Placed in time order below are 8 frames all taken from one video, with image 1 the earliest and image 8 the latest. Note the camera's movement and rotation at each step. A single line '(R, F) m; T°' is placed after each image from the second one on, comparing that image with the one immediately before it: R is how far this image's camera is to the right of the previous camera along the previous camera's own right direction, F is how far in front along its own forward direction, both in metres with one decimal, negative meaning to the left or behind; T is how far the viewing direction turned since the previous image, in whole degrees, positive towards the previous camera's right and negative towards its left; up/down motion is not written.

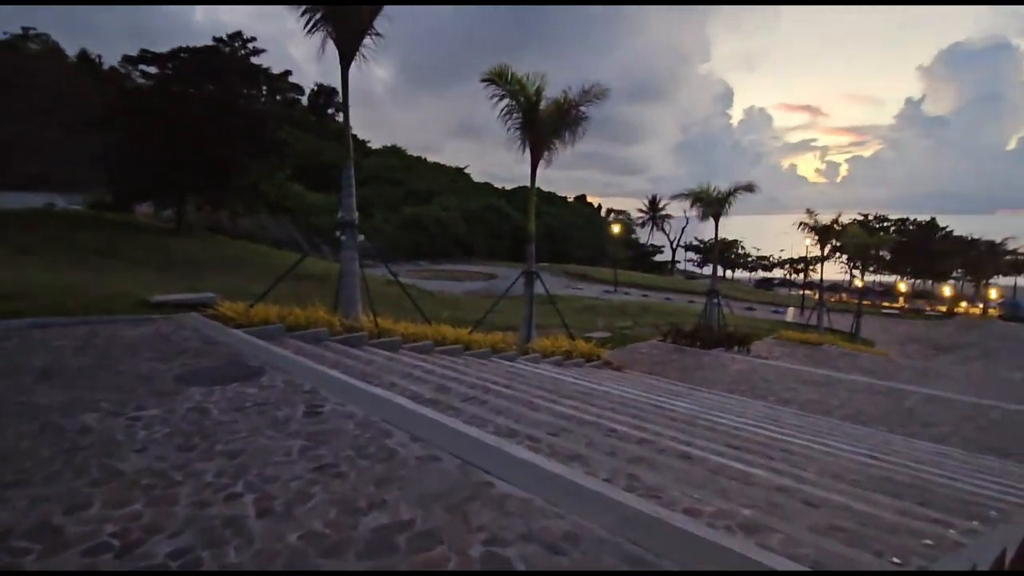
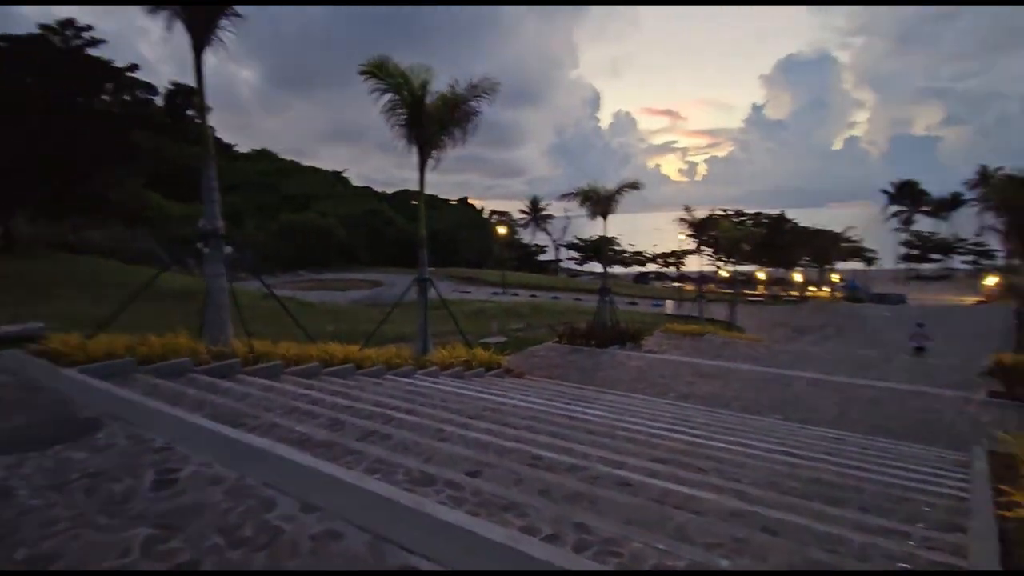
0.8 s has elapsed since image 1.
(-0.1, +0.7) m; +10°
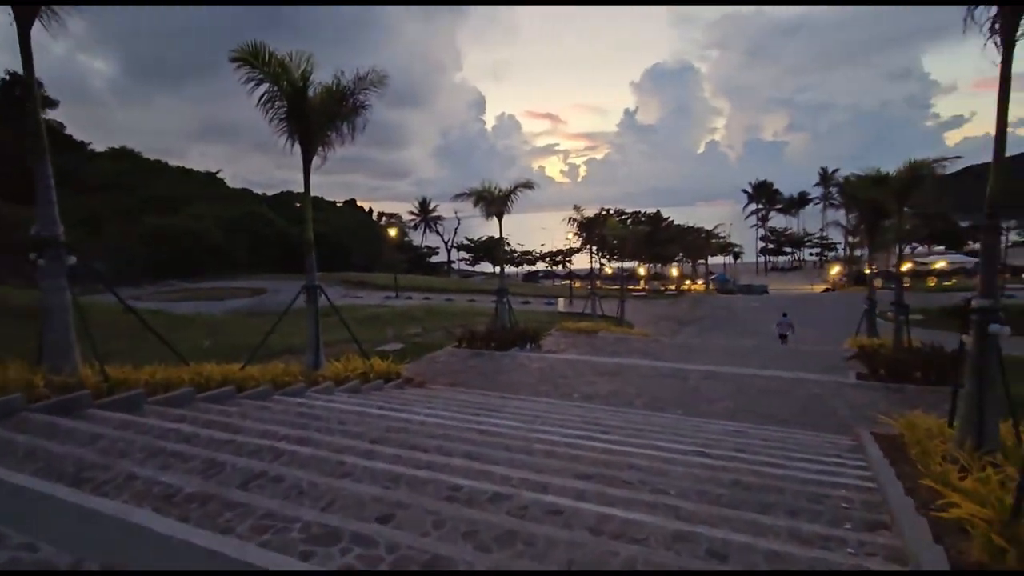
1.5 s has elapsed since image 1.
(-0.1, +0.5) m; +10°
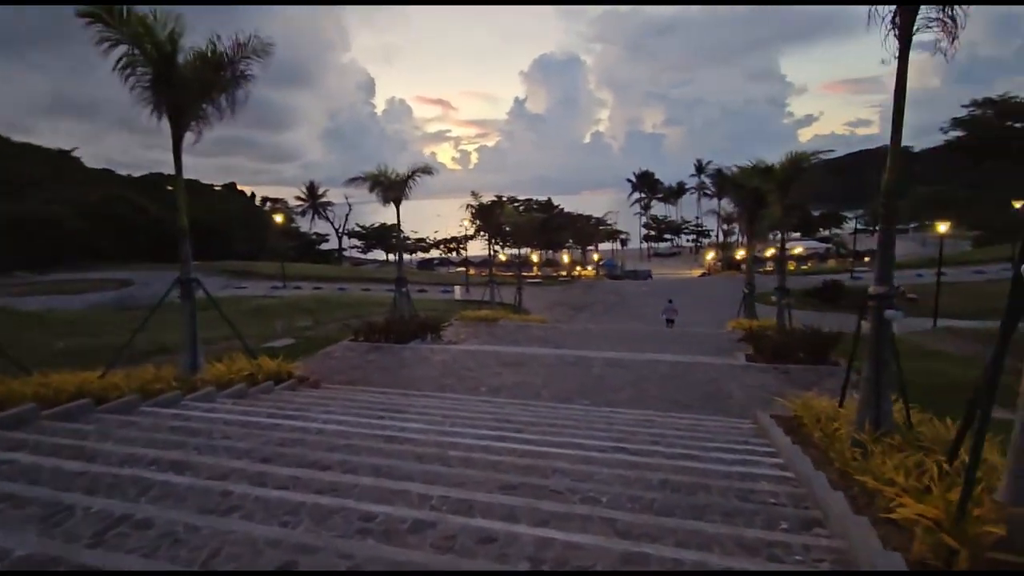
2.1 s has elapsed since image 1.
(-0.1, +0.5) m; +10°
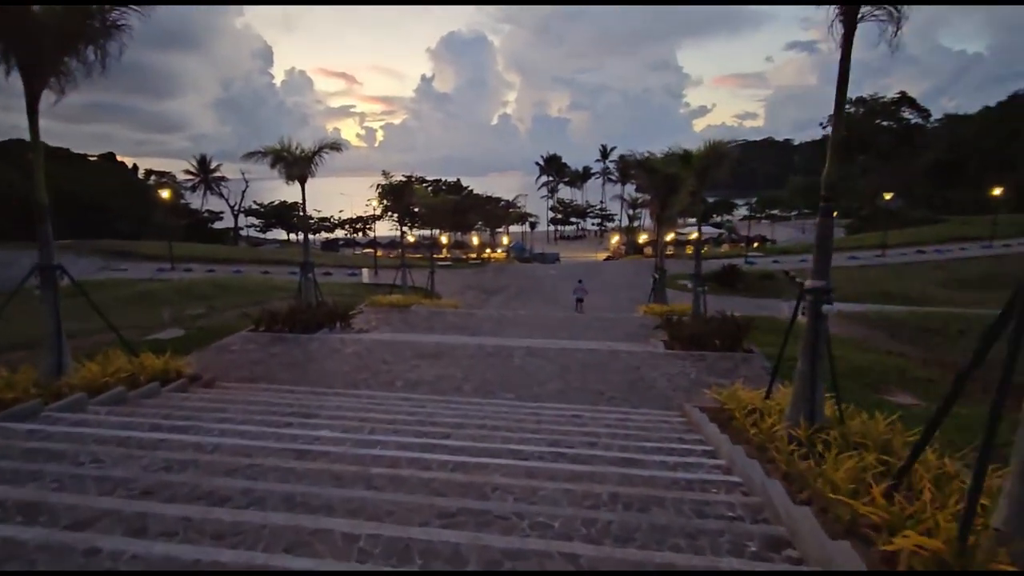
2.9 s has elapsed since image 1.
(-0.2, +0.6) m; +8°
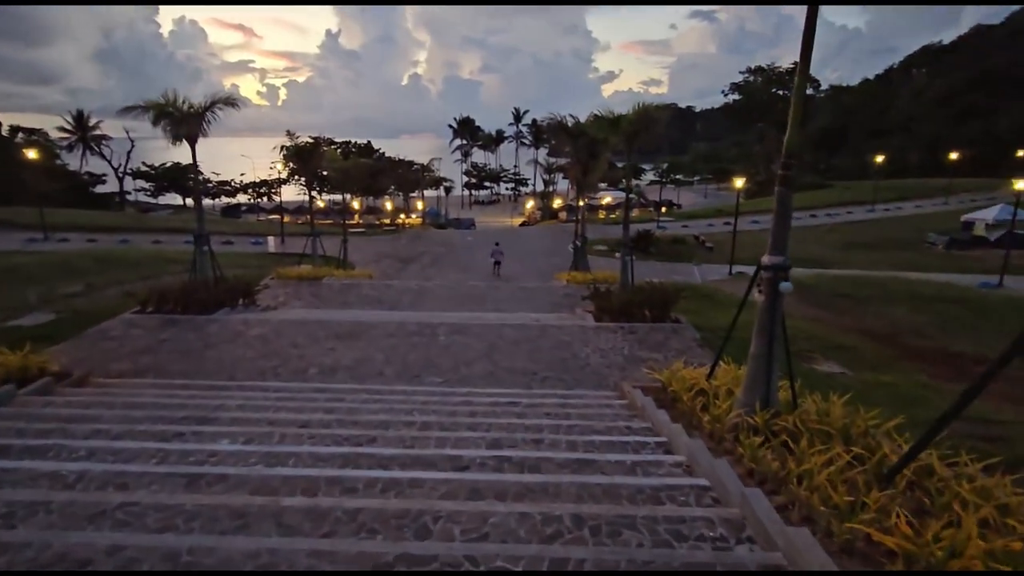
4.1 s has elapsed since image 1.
(-0.2, +0.8) m; +8°
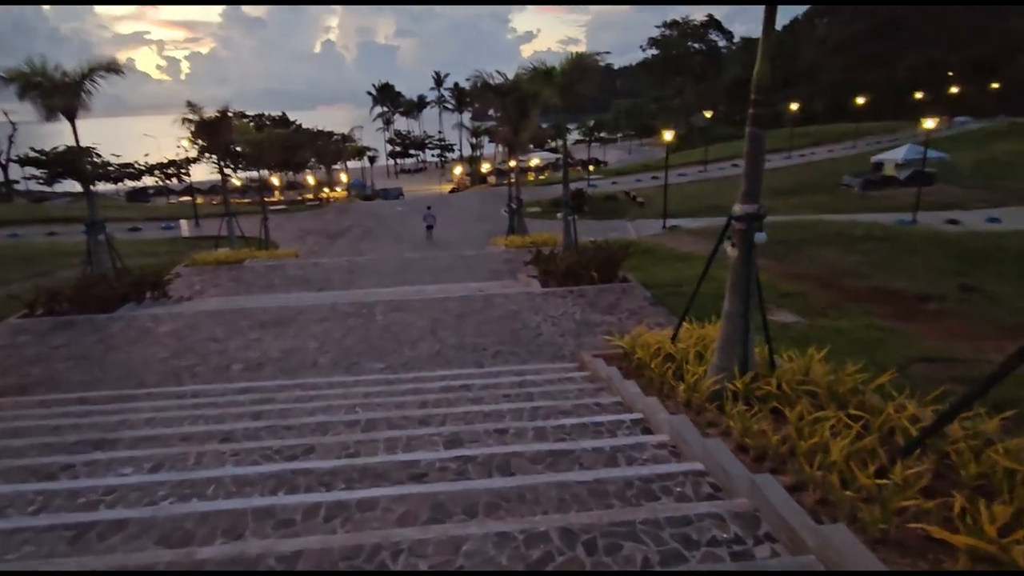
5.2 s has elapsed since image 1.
(-0.1, +0.7) m; +6°
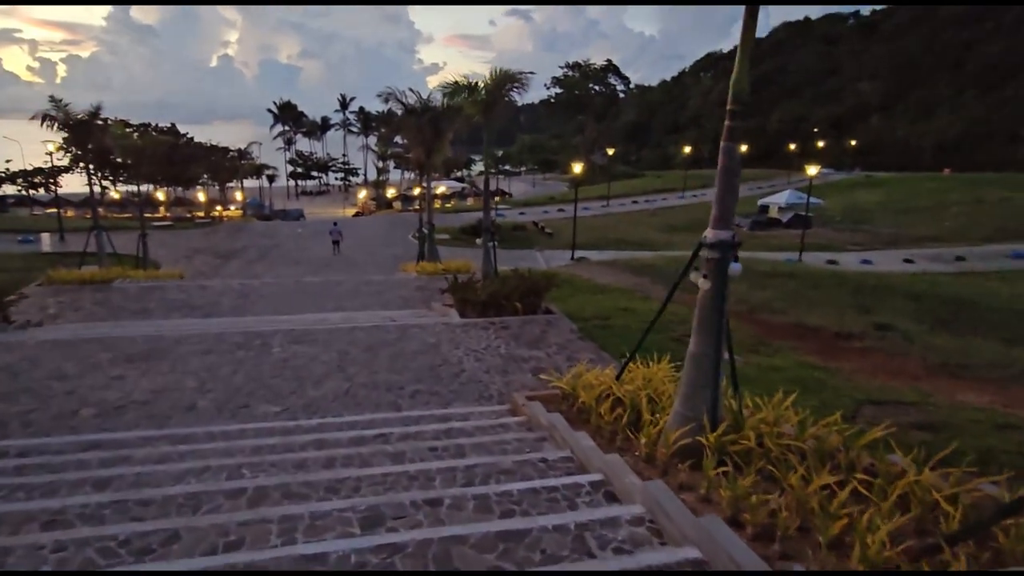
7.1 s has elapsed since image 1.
(-0.2, +0.9) m; +9°
